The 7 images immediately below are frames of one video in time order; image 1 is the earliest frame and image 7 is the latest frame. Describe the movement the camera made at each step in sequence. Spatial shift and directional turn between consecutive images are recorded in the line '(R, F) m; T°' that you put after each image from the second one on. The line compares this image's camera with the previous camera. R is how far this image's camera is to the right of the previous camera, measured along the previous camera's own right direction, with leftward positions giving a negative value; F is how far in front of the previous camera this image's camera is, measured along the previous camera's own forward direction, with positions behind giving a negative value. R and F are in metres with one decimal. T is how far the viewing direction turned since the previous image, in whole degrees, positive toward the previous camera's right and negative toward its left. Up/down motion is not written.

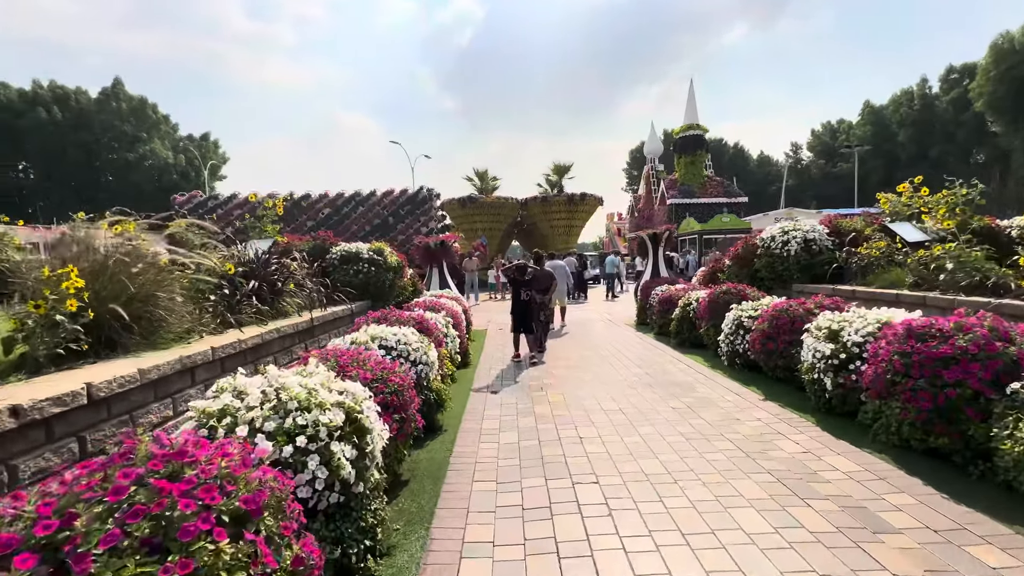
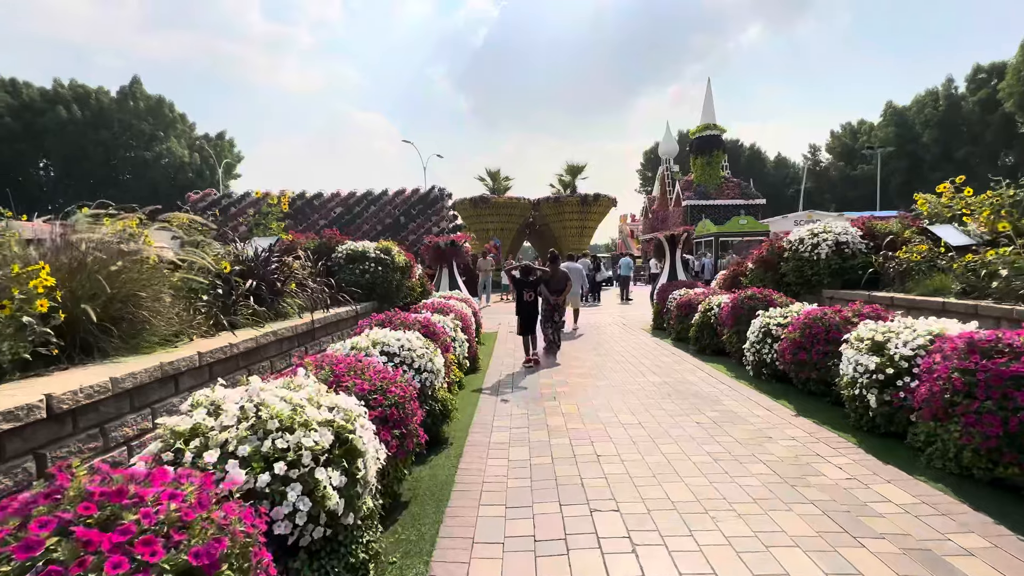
(0.0, +0.3) m; -1°
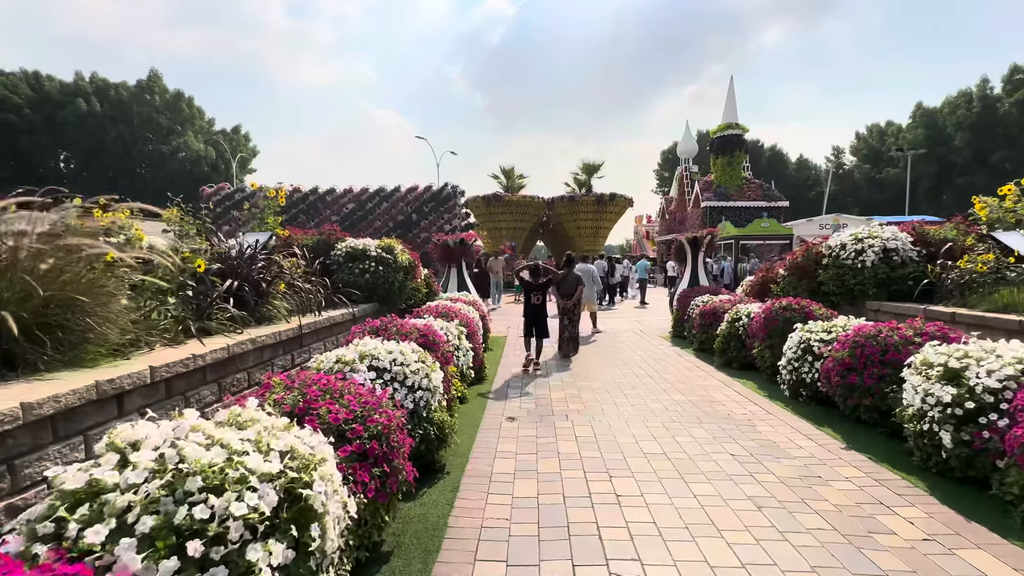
(0.0, +0.5) m; -2°
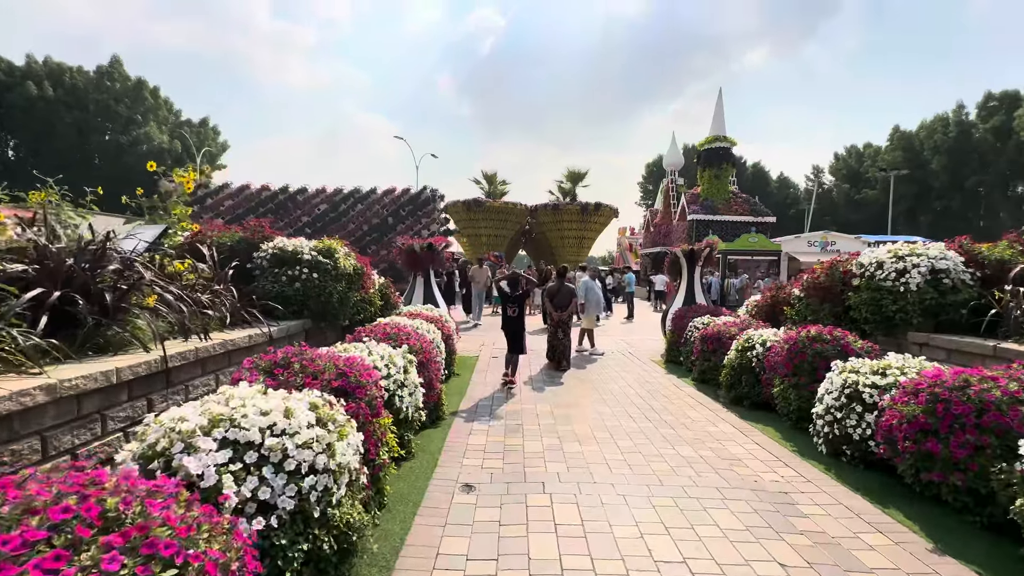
(+0.2, +1.3) m; +2°
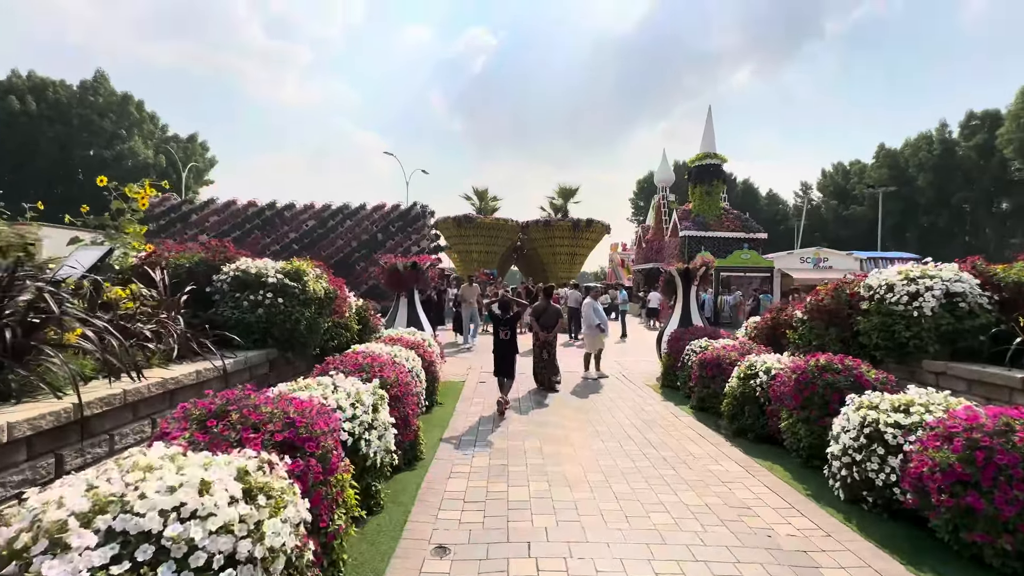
(+0.1, +0.4) m; +1°
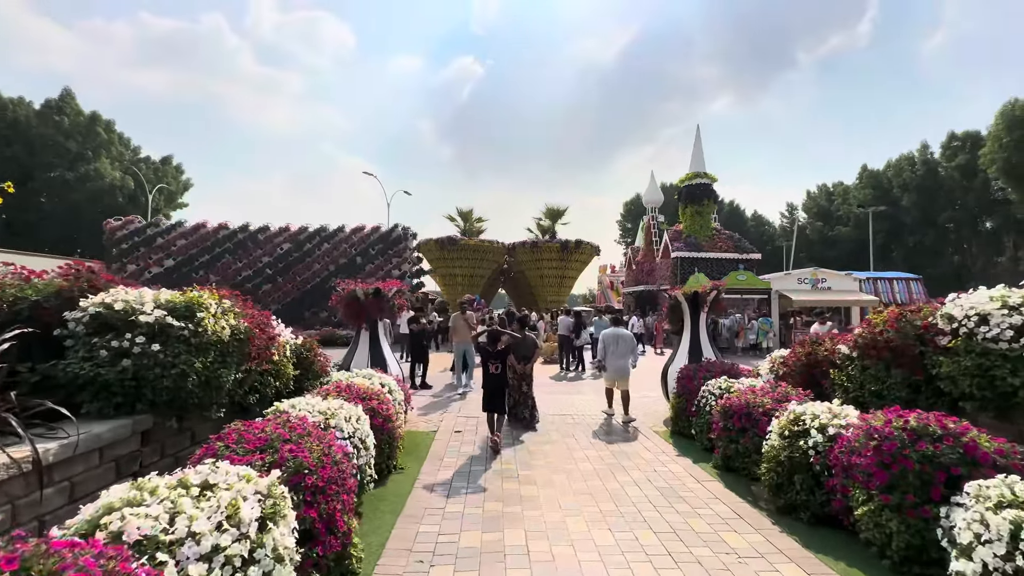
(+0.1, +1.3) m; +1°
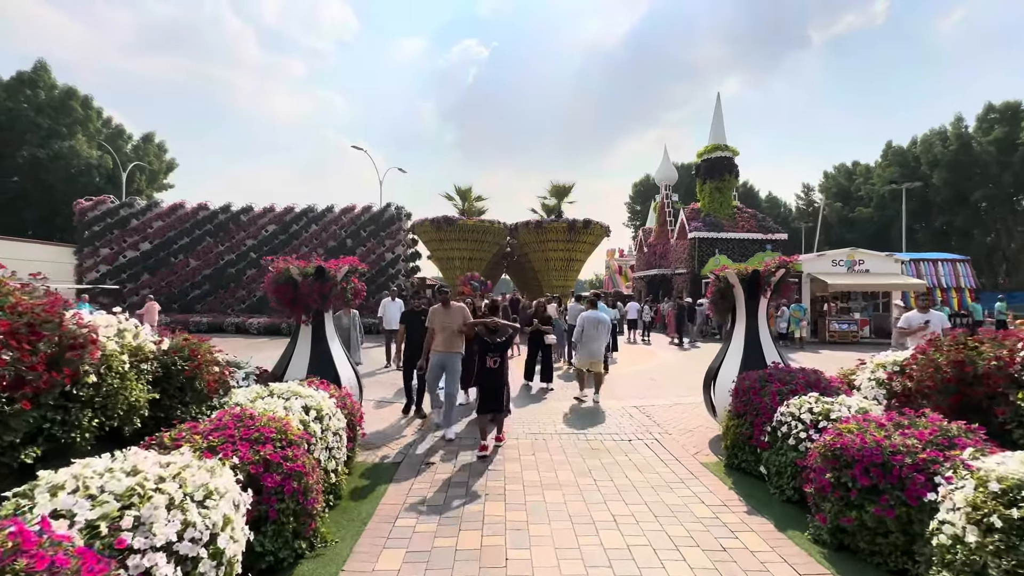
(+0.2, +2.0) m; -1°
